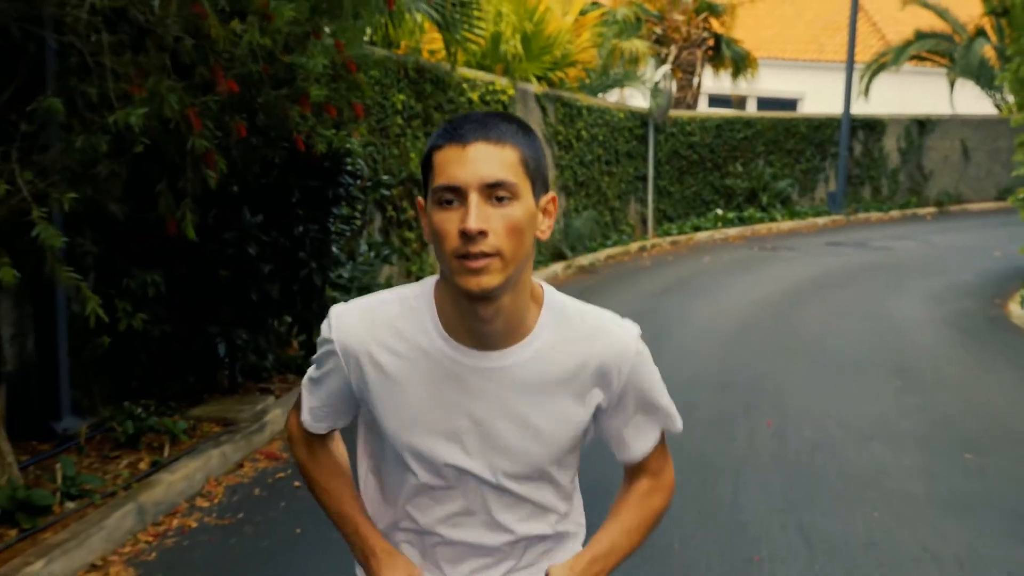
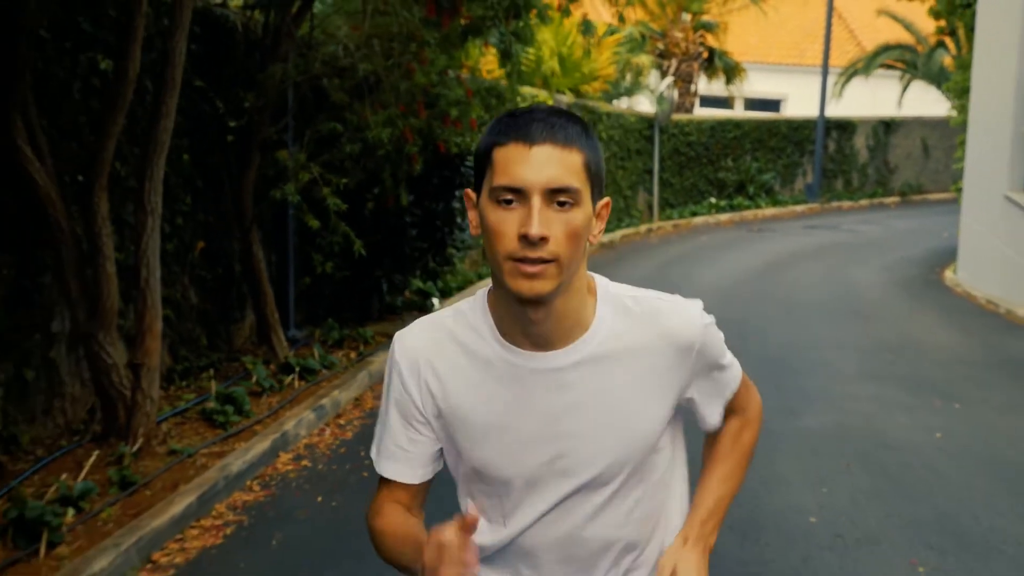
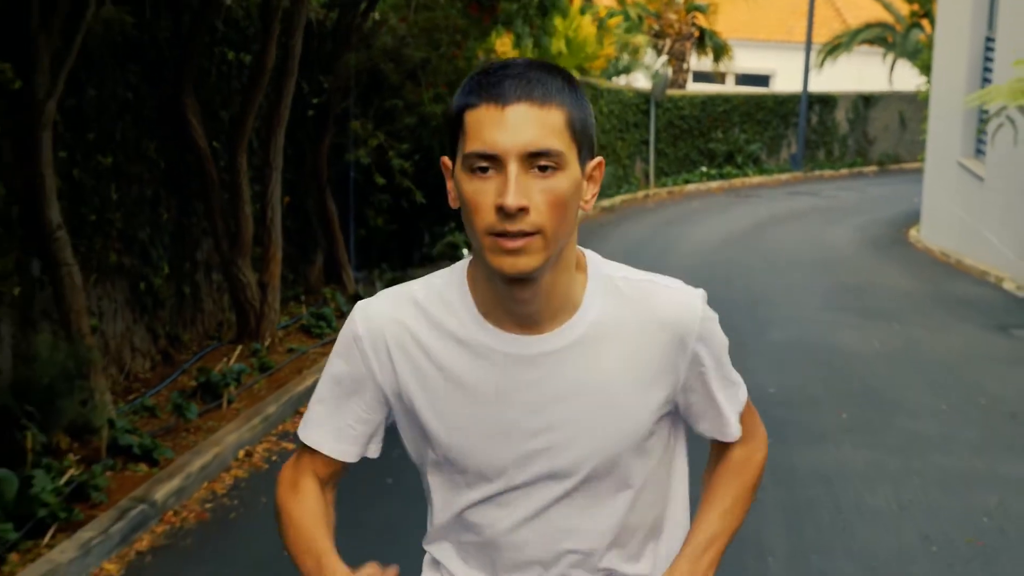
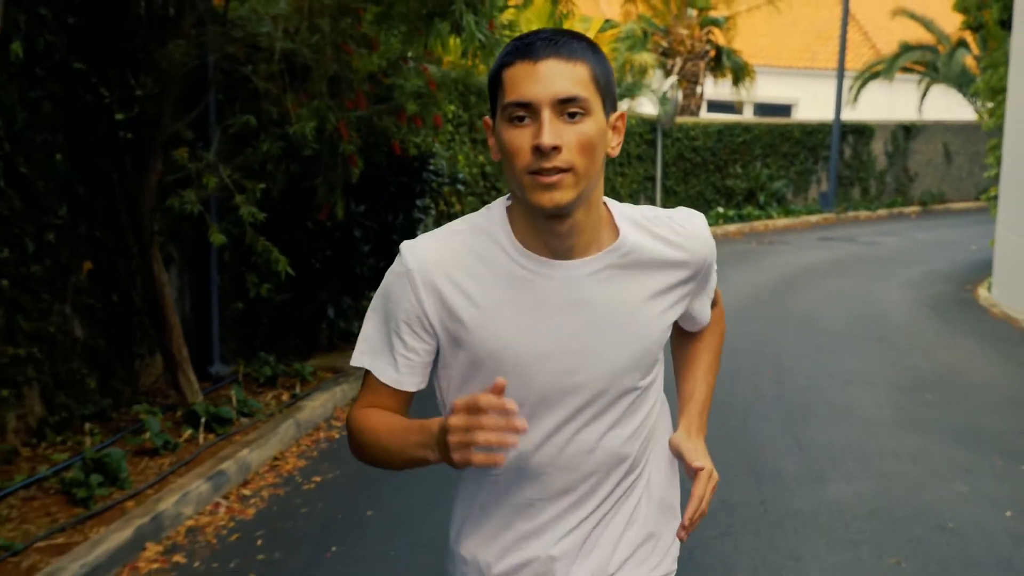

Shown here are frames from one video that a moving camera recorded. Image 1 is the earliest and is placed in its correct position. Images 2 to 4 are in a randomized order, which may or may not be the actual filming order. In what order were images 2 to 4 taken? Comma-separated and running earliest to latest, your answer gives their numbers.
4, 2, 3
